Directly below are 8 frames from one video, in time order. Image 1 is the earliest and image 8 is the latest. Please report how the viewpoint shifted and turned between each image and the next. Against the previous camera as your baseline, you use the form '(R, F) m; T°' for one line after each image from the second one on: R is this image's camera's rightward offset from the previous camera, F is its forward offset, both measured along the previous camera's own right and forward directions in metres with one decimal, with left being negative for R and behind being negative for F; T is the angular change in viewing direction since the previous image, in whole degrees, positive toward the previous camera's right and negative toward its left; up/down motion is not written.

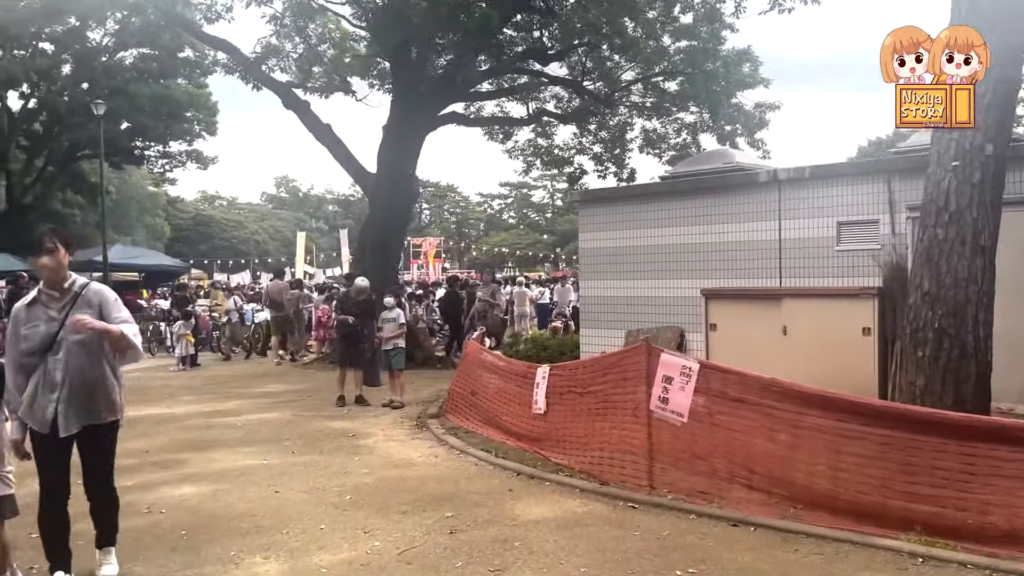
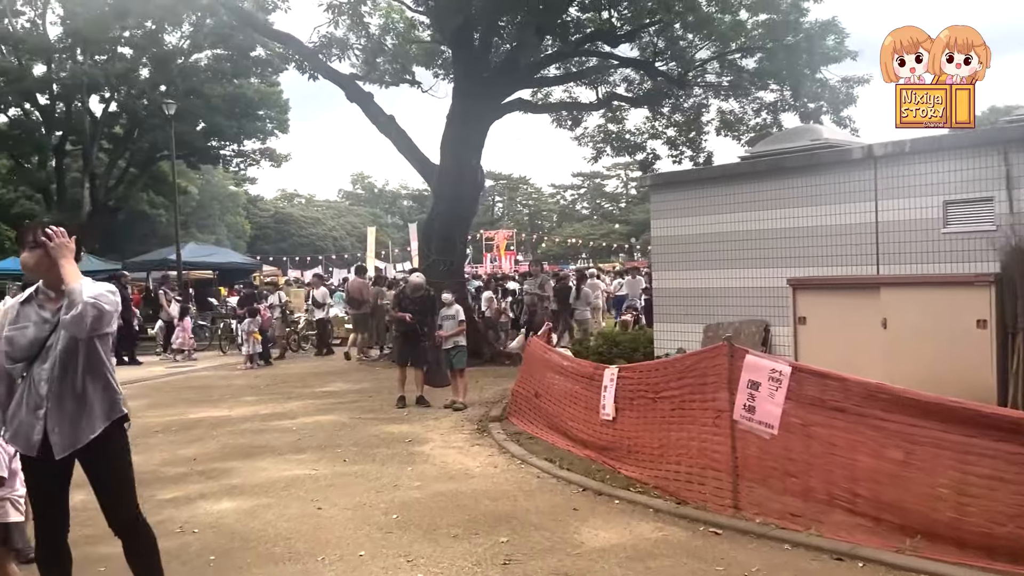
(+0.1, +0.6) m; -5°
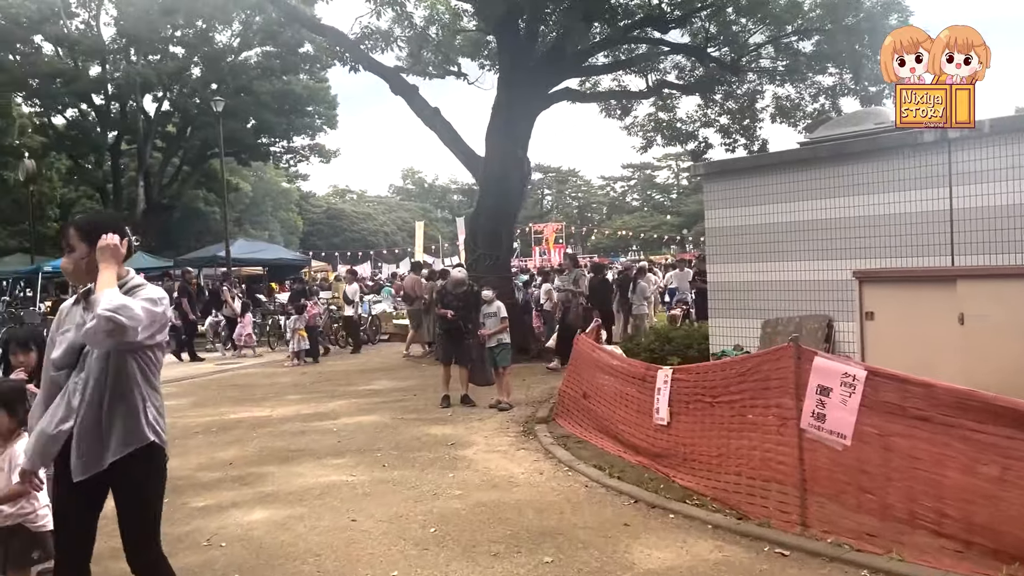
(0.0, +0.4) m; -3°
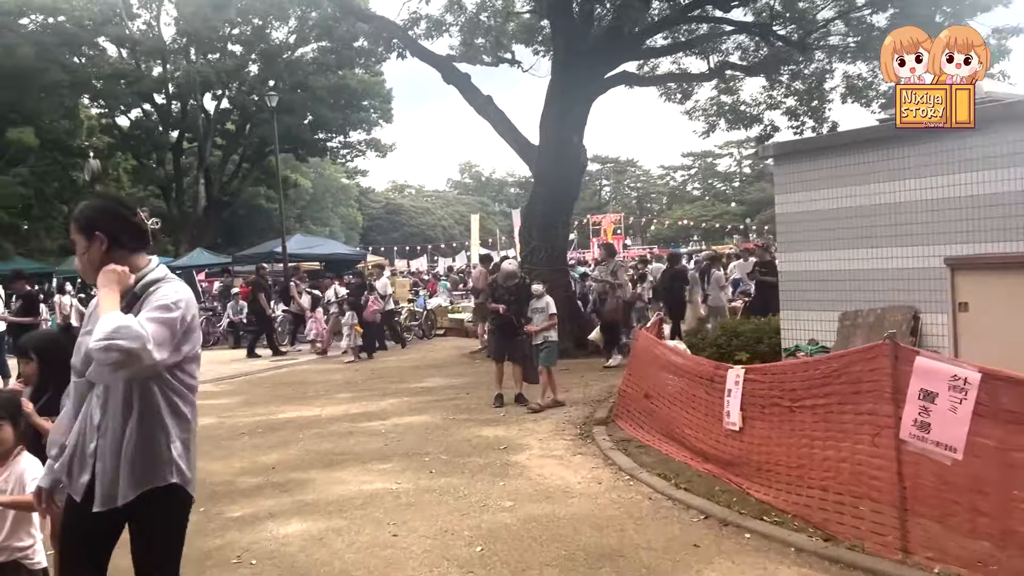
(0.0, +0.5) m; -4°
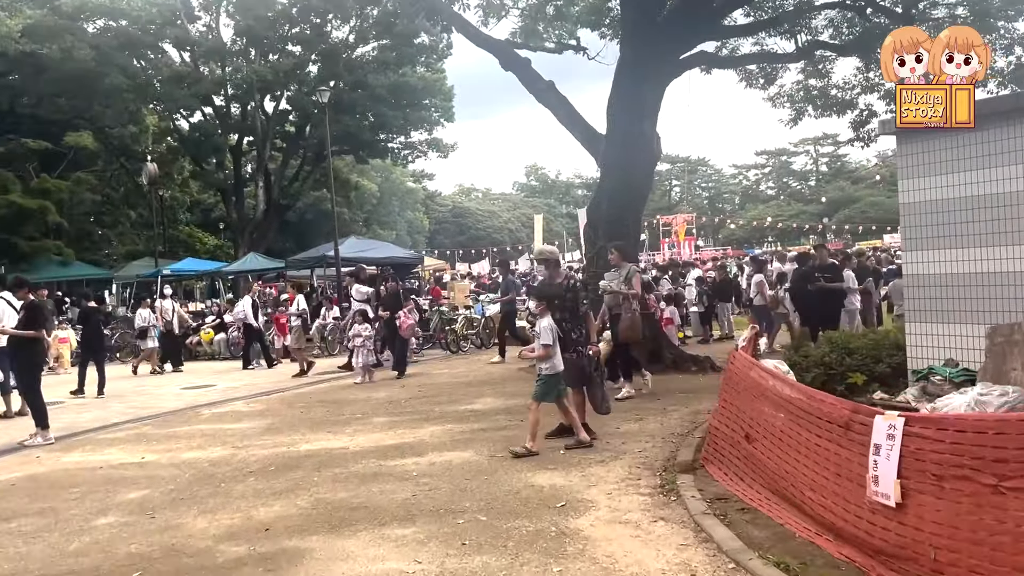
(+0.1, +1.4) m; -5°
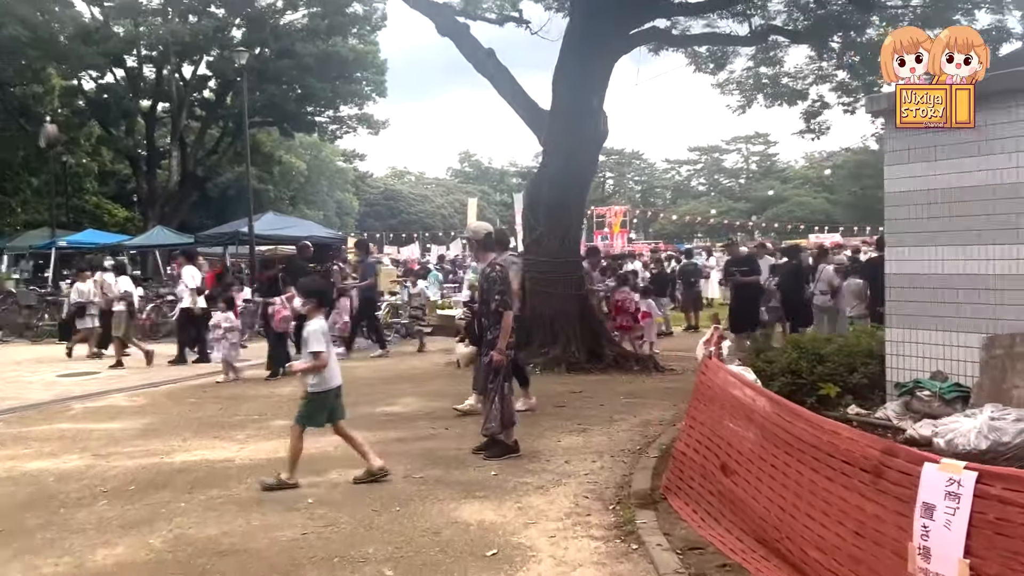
(0.0, +1.1) m; +5°
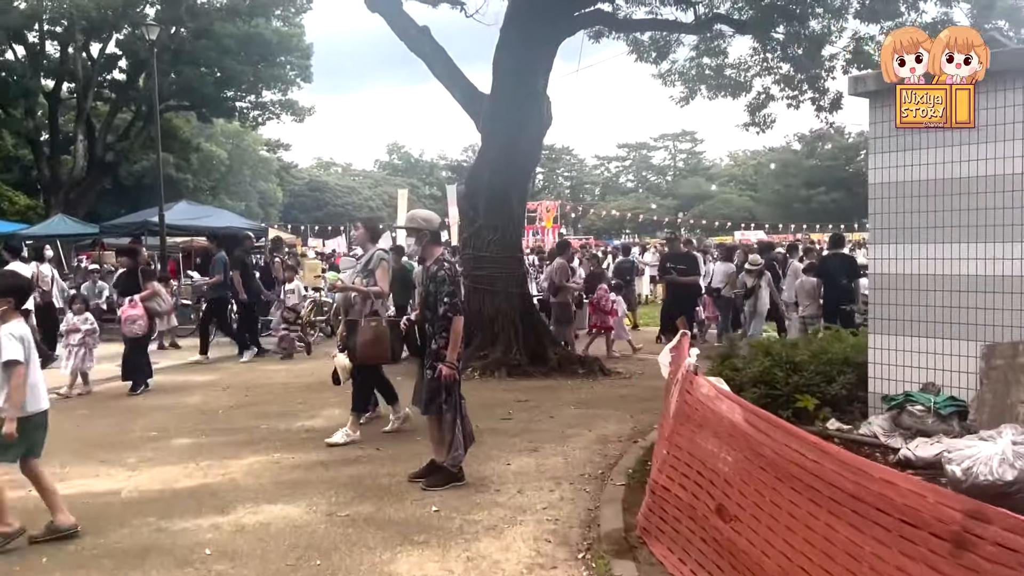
(-0.1, +0.8) m; +5°
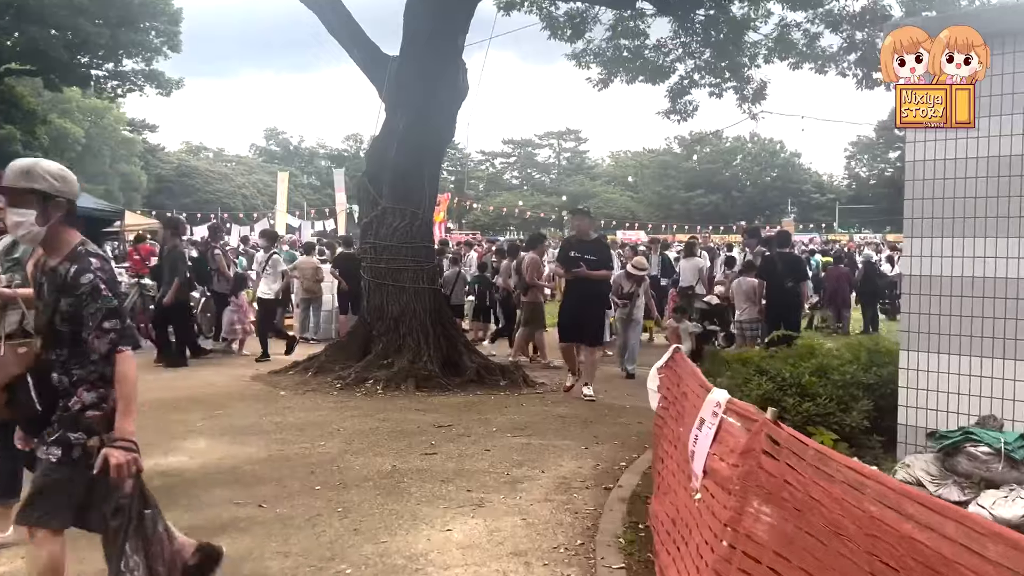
(-0.3, +1.5) m; +8°
